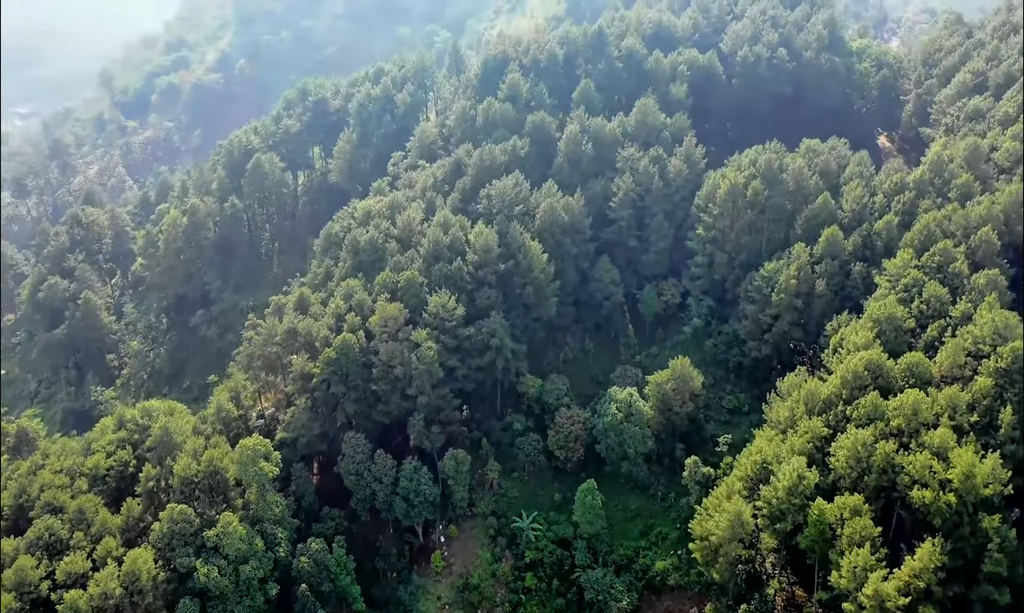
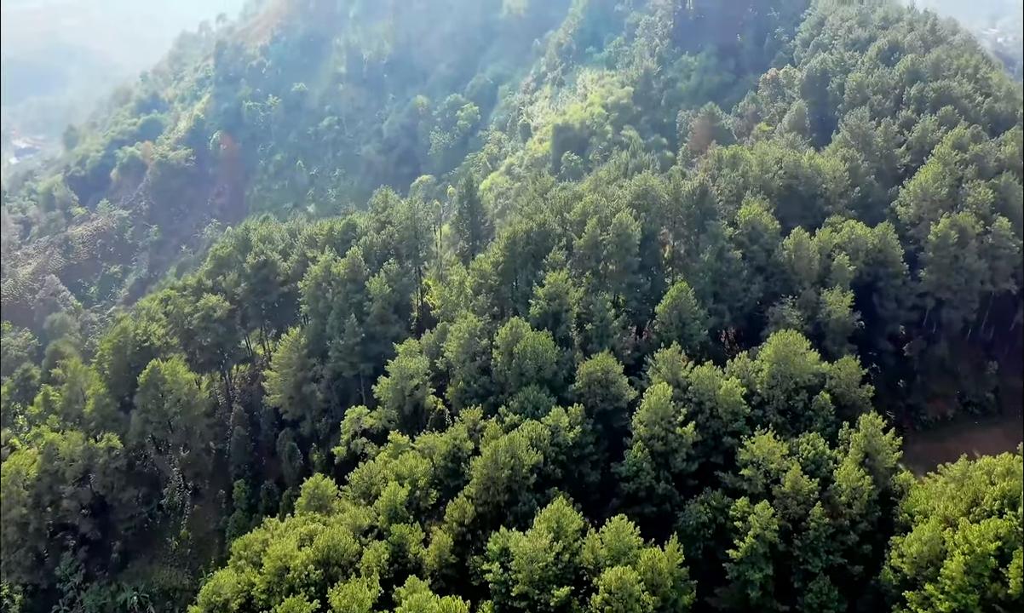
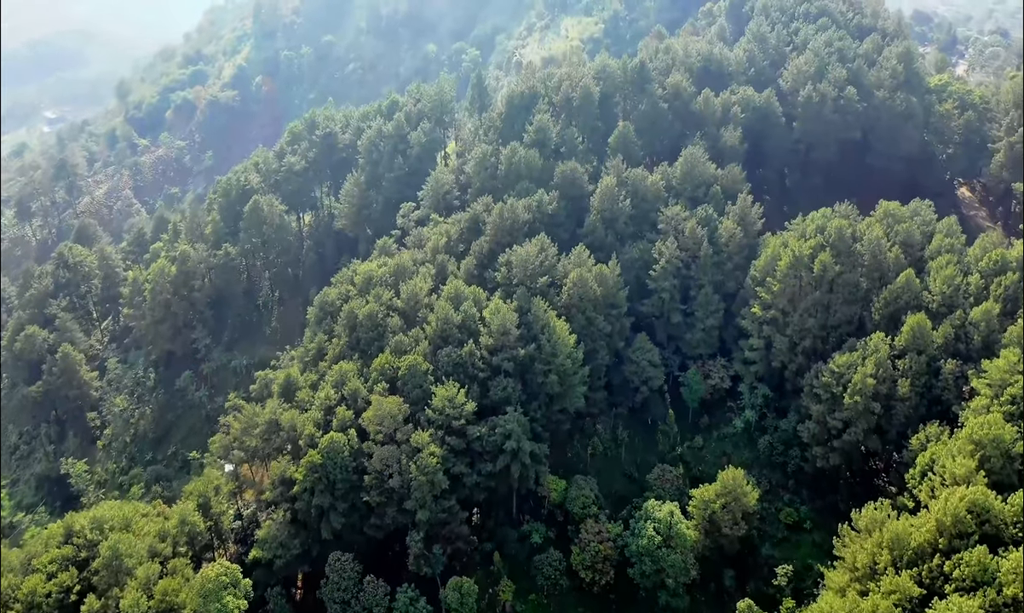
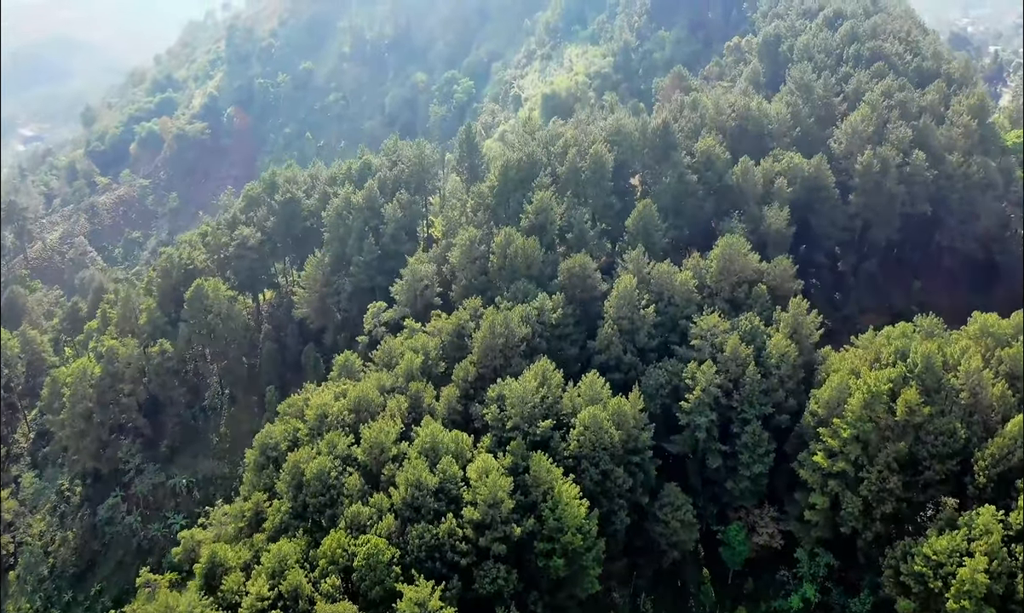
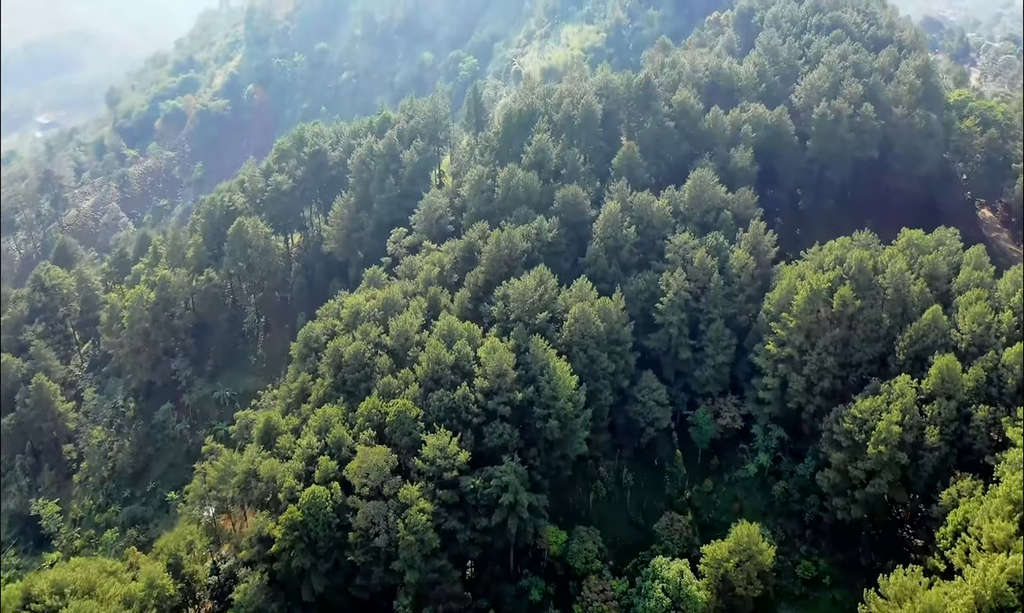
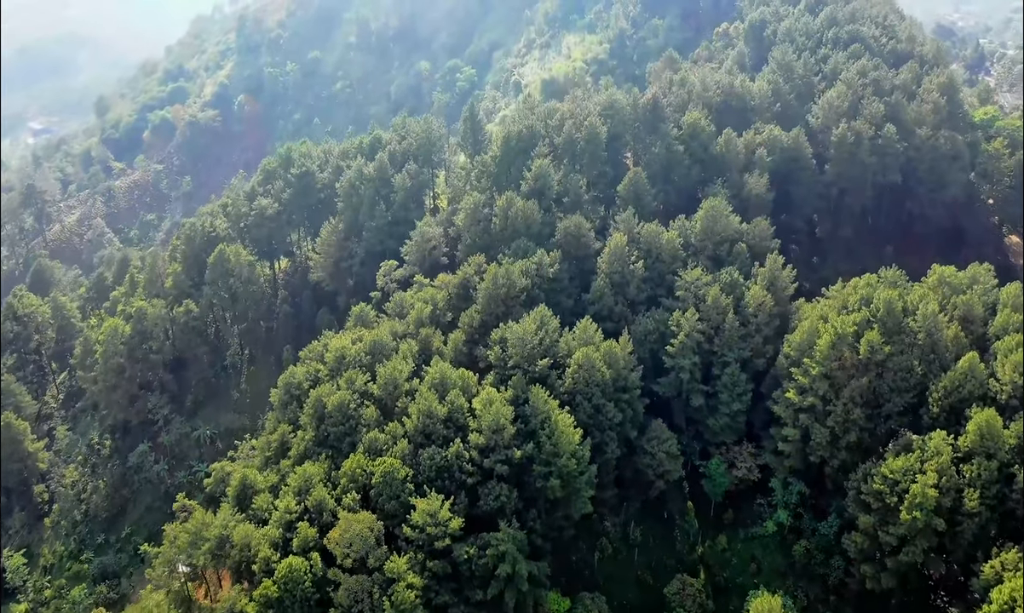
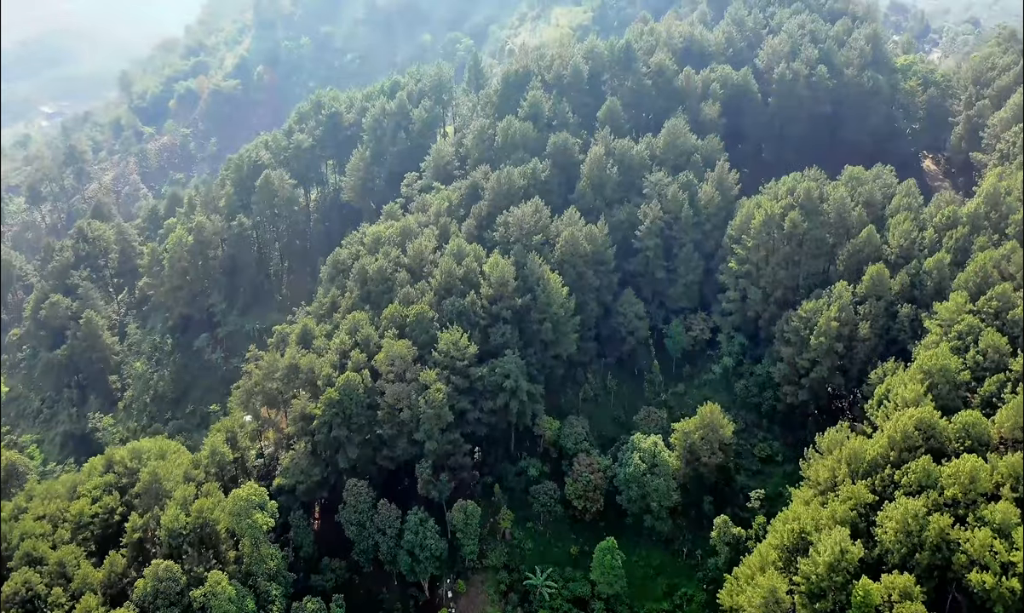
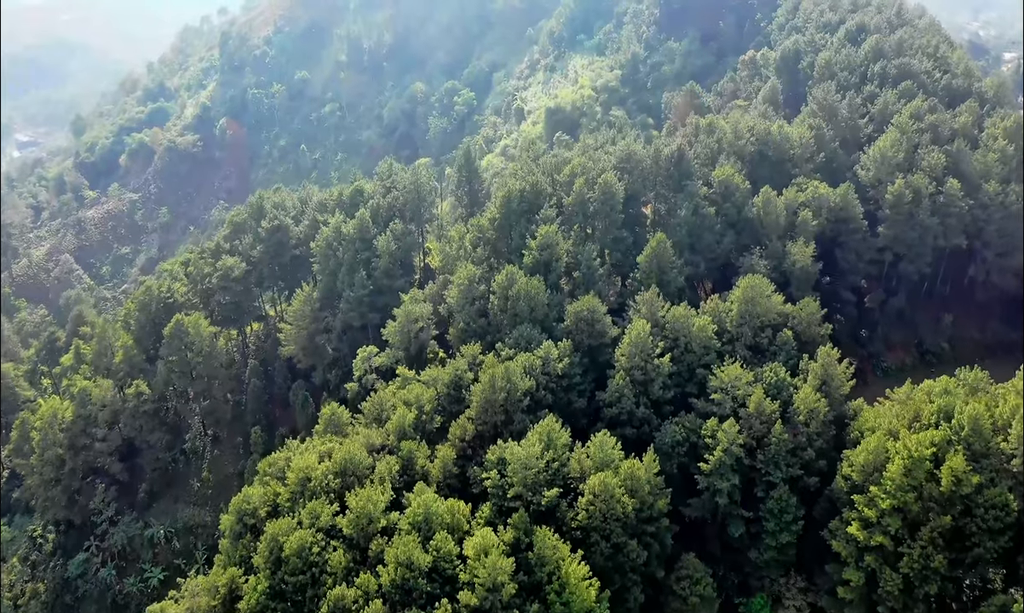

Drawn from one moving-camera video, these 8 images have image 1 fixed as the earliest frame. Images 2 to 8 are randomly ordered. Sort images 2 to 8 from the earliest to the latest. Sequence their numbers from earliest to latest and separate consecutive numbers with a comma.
7, 3, 5, 6, 4, 8, 2
